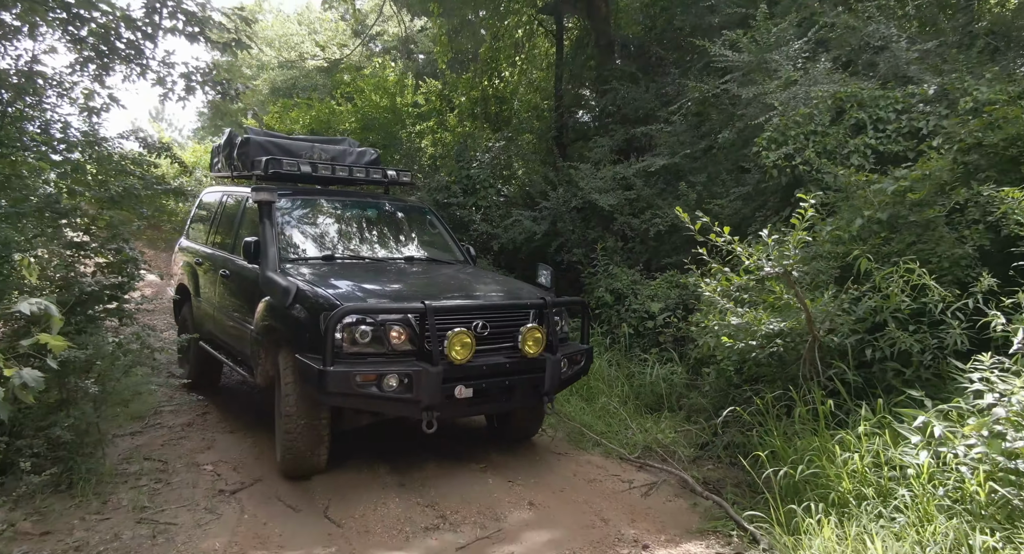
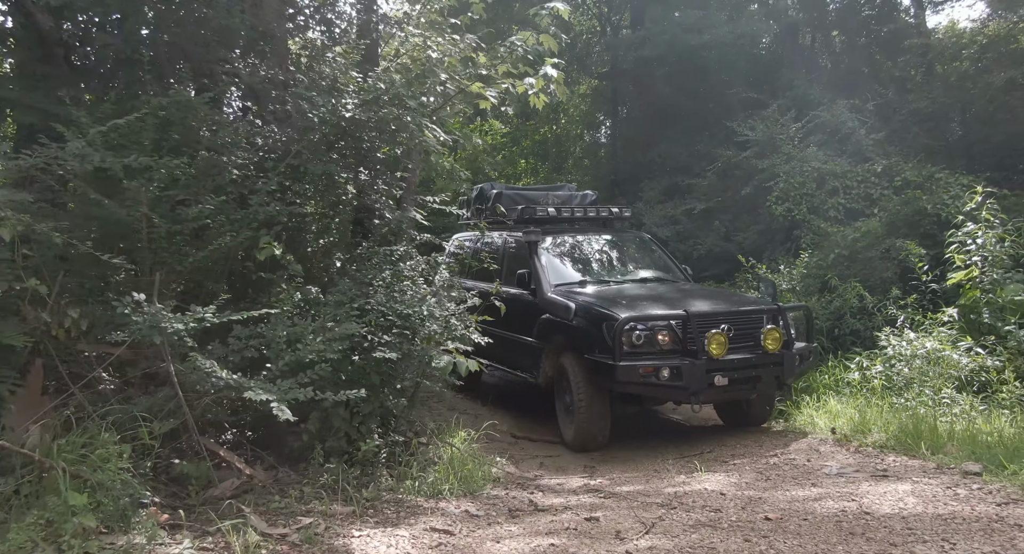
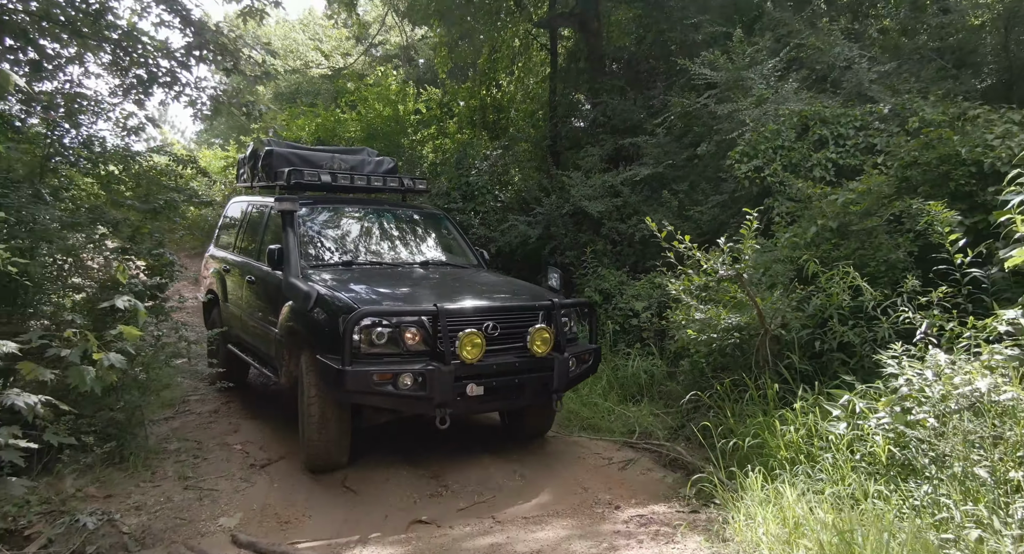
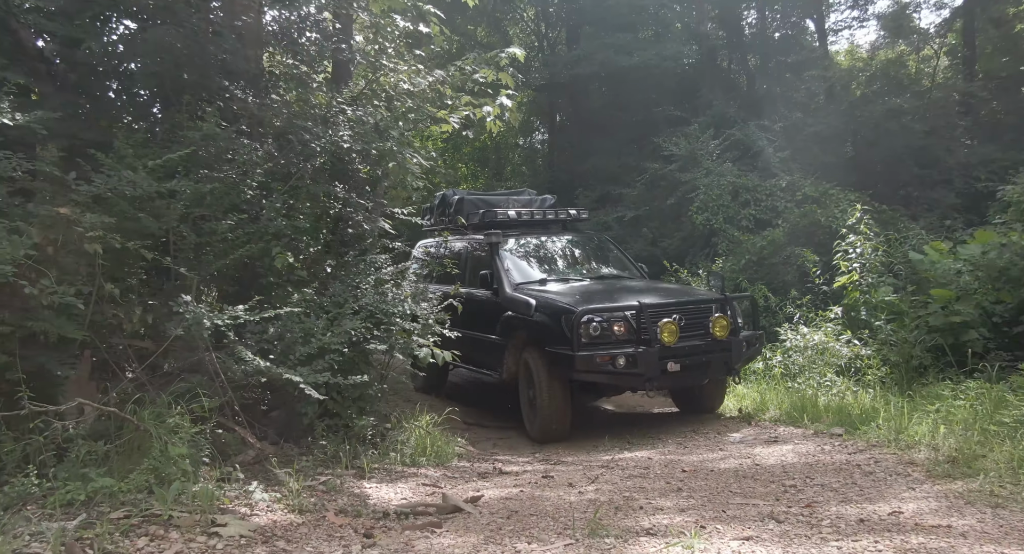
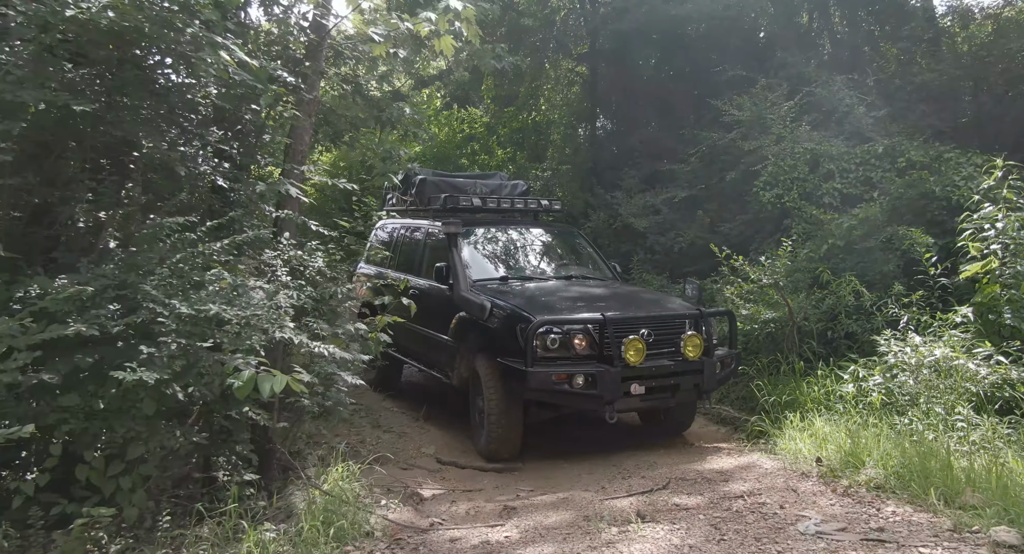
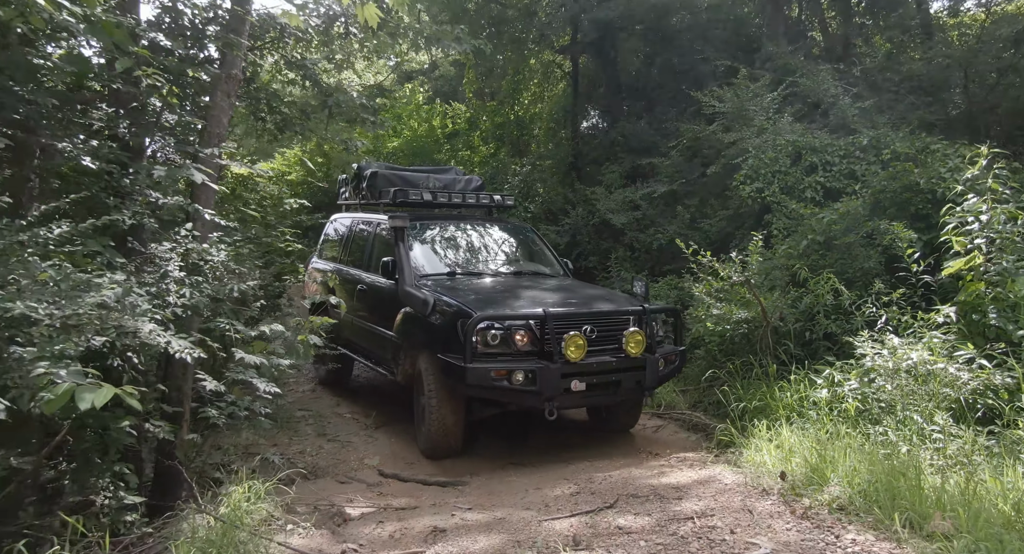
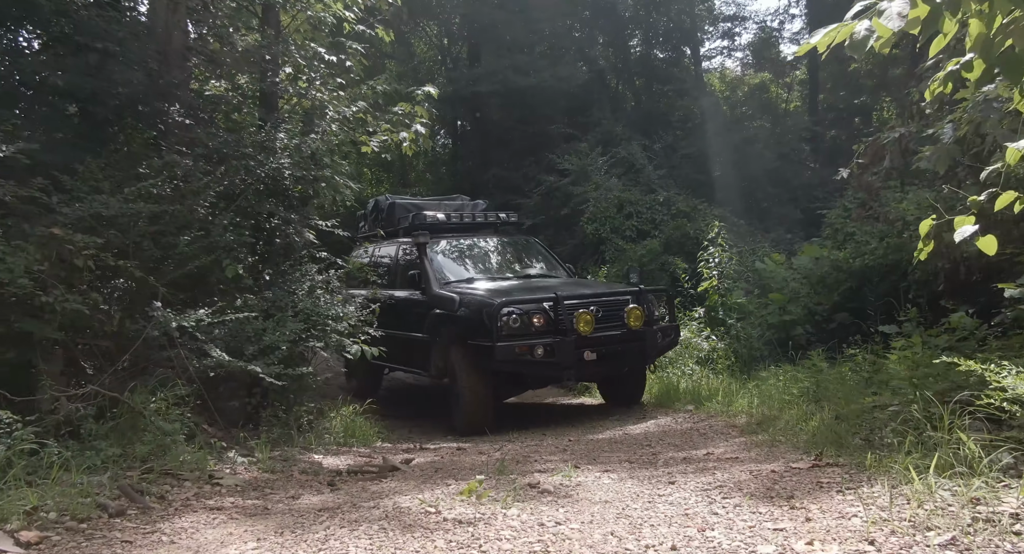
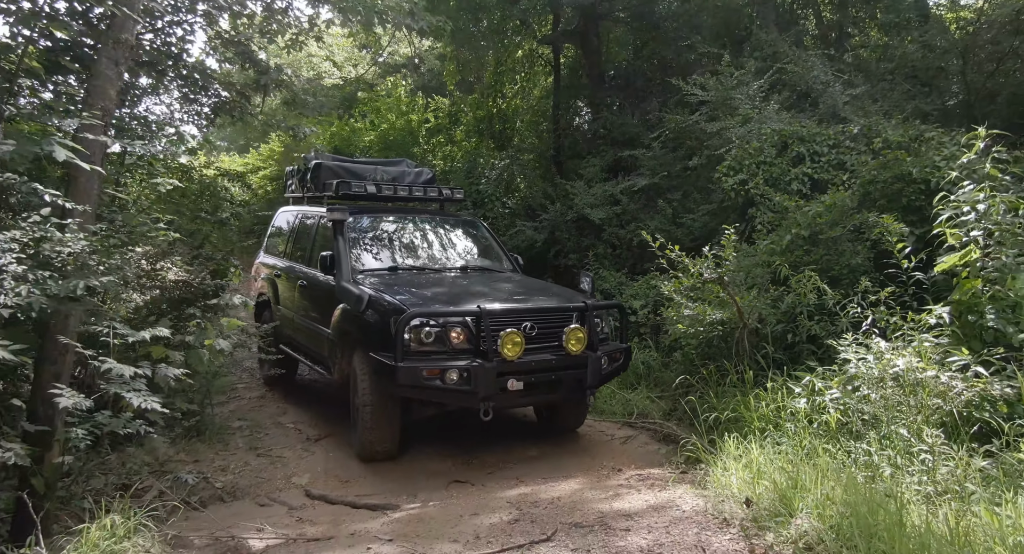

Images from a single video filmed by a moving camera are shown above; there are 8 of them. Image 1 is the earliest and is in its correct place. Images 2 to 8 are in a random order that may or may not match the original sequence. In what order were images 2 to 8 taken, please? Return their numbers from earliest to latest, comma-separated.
3, 8, 6, 5, 2, 4, 7
